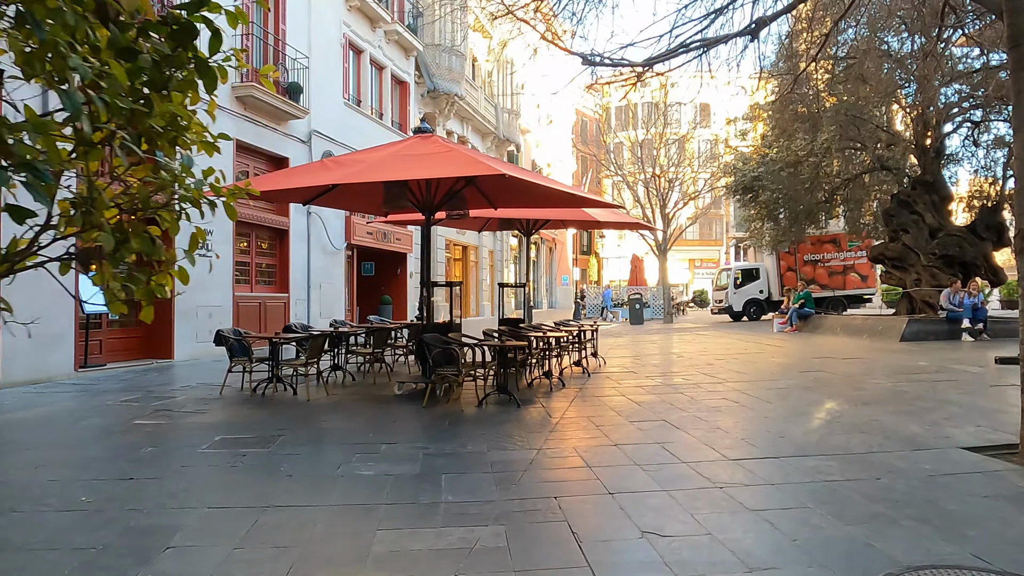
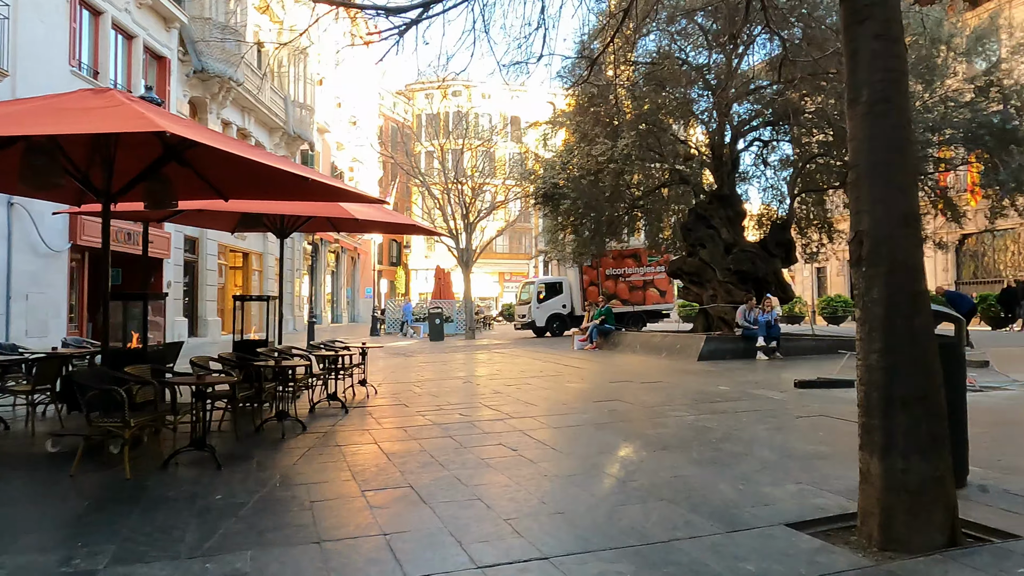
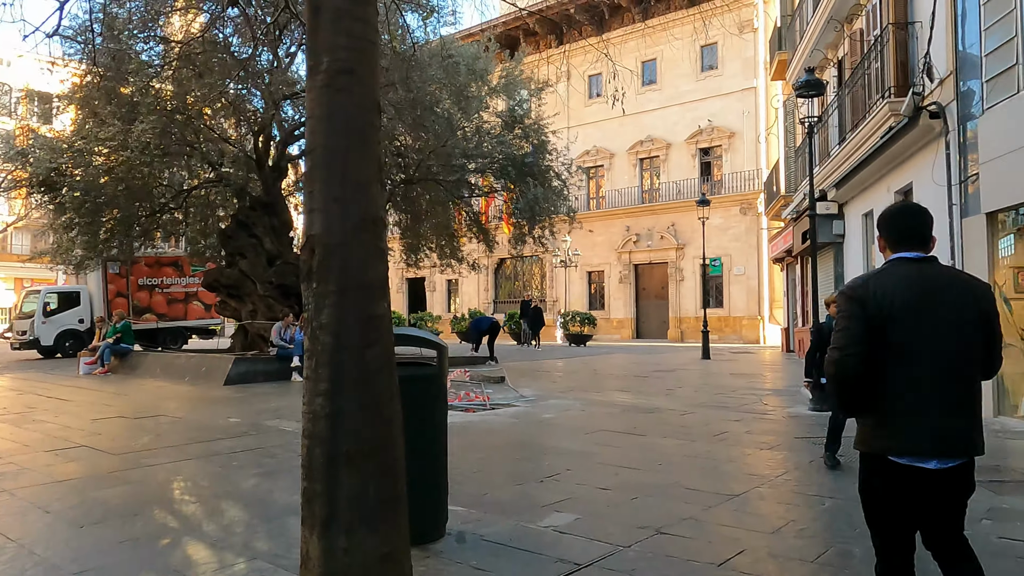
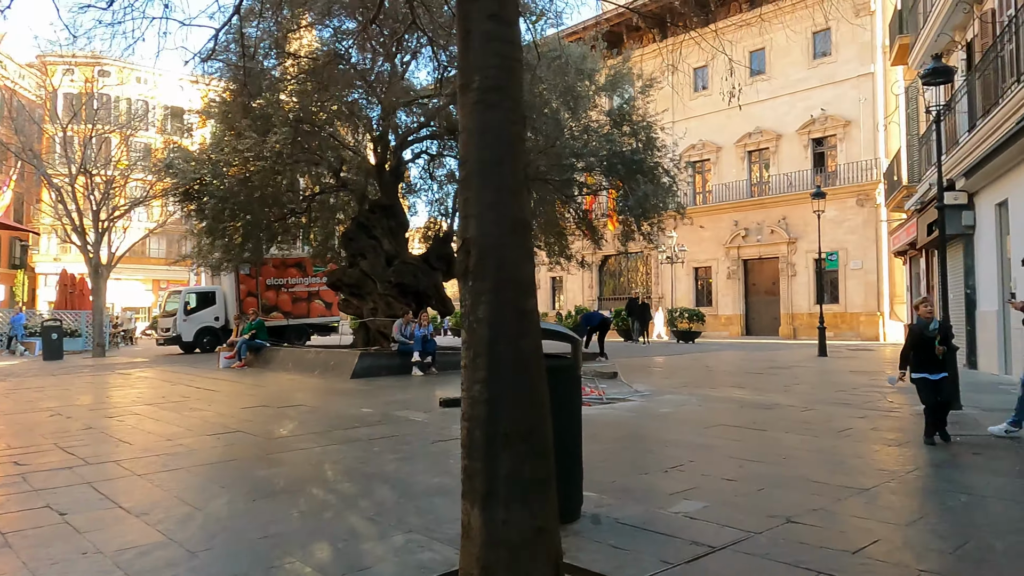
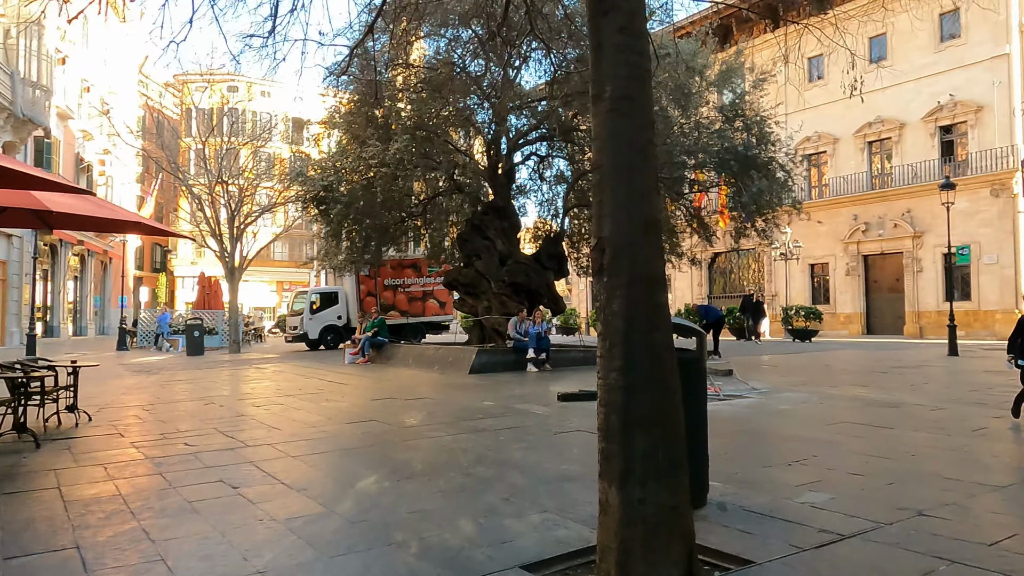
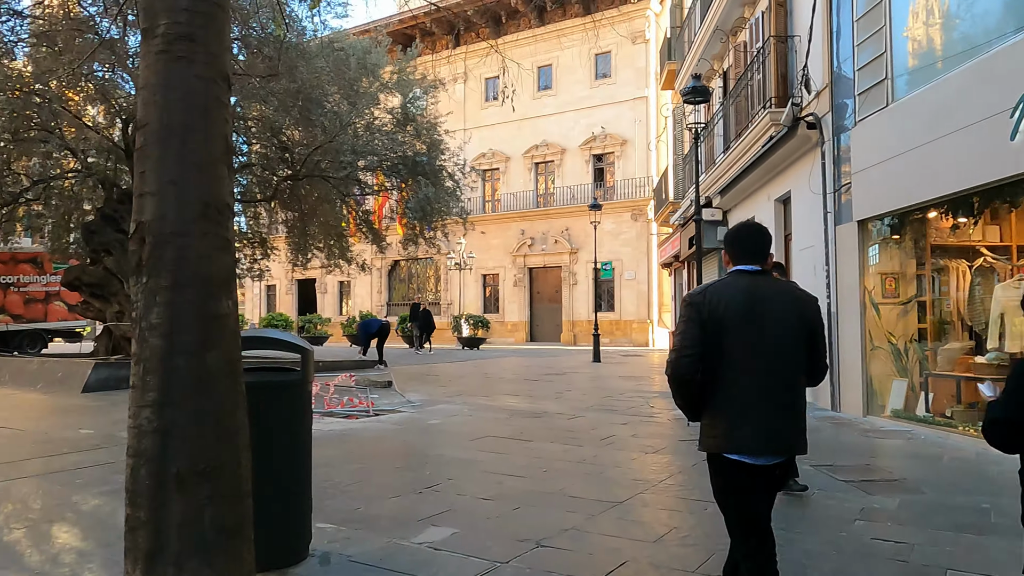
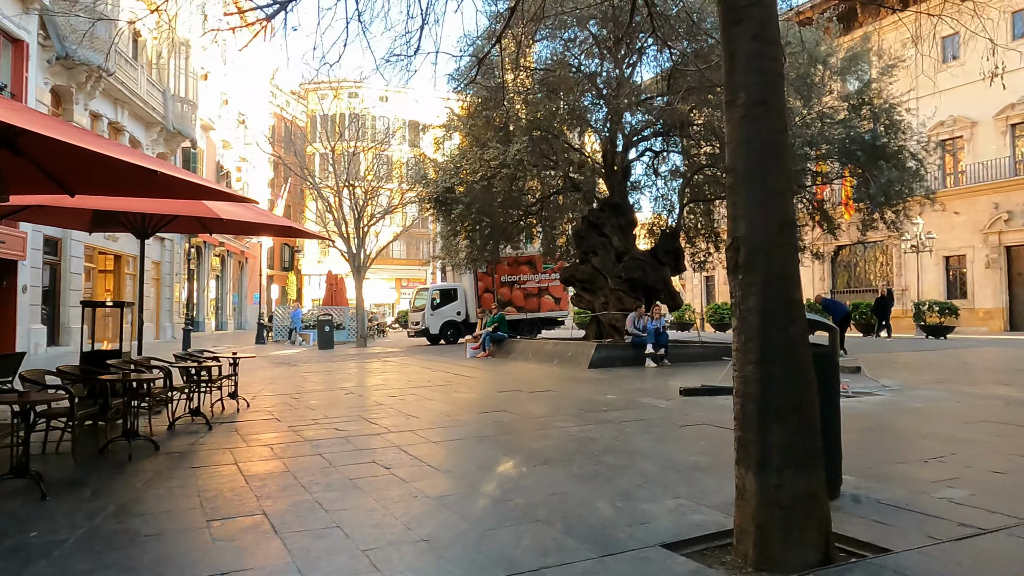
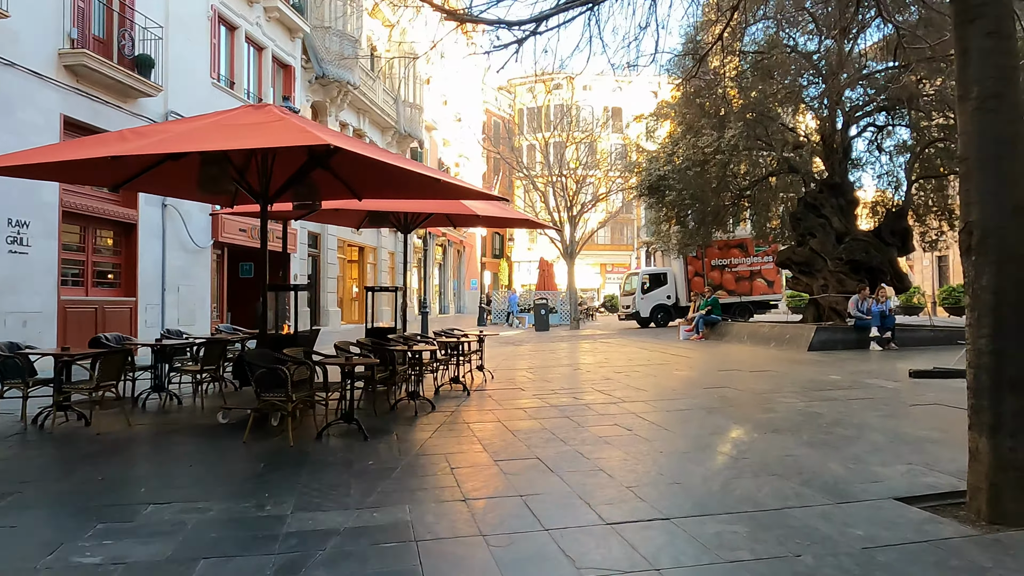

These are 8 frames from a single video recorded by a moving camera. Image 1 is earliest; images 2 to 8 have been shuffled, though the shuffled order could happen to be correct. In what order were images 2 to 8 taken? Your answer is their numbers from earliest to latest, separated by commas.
8, 2, 7, 5, 4, 3, 6
